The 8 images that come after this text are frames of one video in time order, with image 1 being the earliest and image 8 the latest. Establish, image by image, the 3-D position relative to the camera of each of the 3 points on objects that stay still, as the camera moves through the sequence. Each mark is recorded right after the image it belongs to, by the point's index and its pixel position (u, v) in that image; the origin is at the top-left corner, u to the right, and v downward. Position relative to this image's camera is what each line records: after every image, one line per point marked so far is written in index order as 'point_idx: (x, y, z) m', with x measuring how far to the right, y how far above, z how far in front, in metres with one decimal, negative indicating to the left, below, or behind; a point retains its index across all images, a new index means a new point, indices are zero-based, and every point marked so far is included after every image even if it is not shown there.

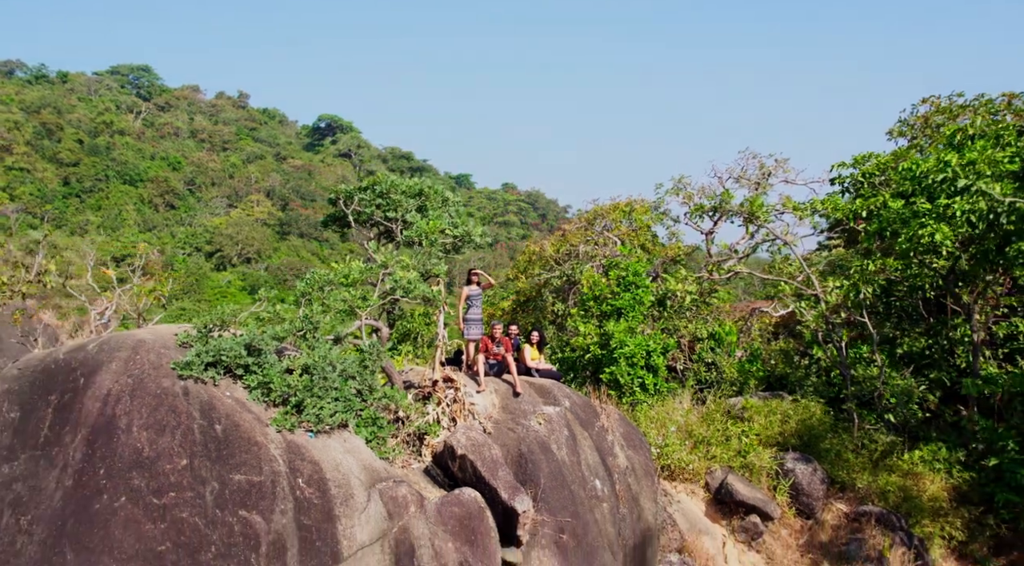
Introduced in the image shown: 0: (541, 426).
0: (+0.2, -0.8, +6.0) m
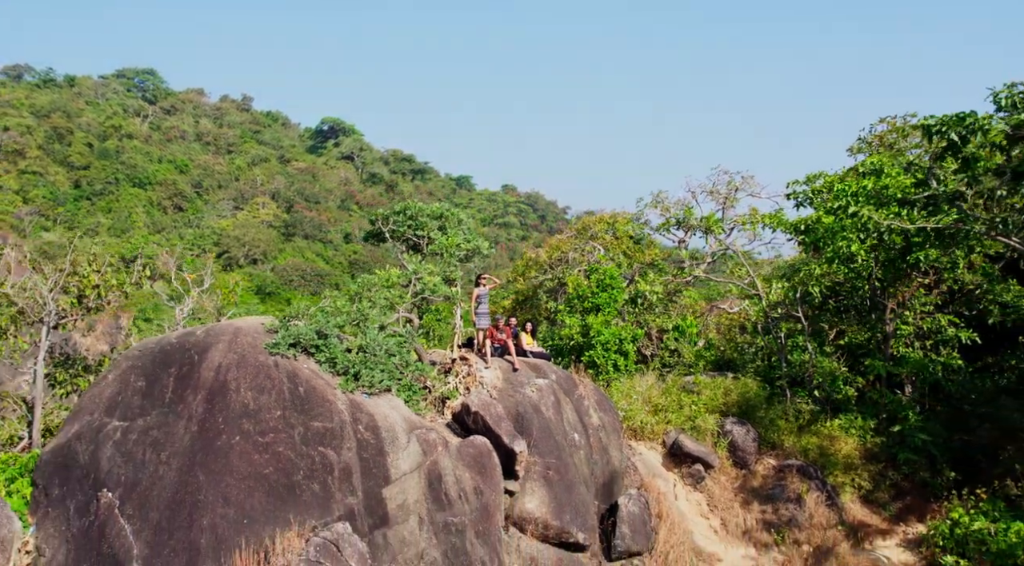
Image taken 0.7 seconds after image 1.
0: (+0.2, -0.8, +7.9) m
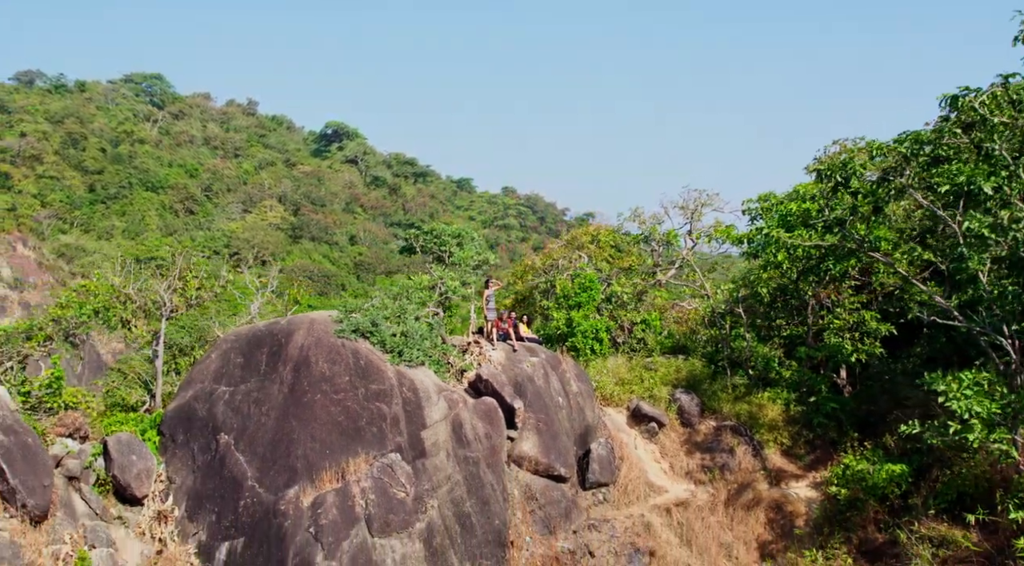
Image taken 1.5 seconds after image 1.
0: (+0.2, -0.9, +10.7) m
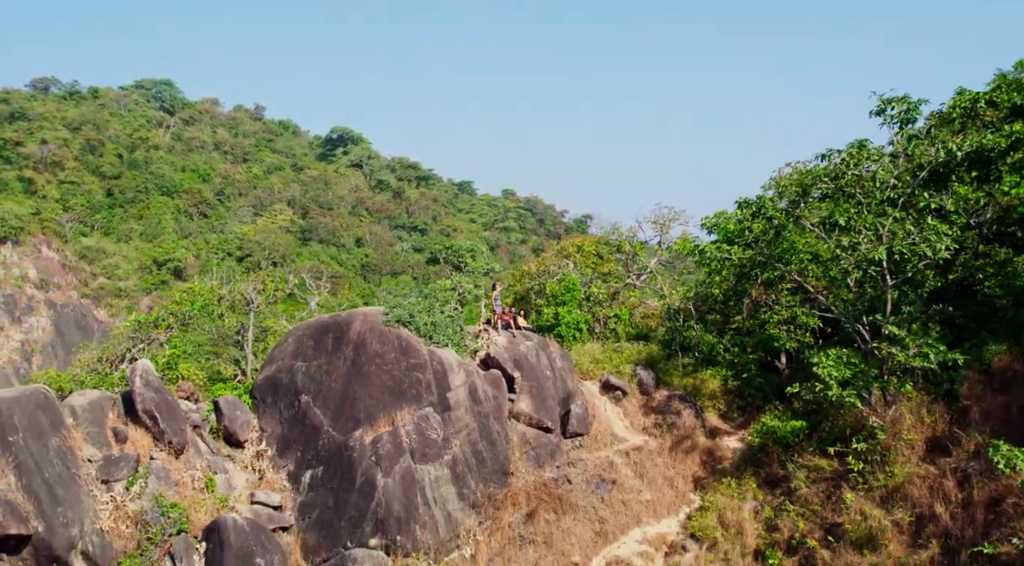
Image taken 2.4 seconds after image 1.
0: (+0.2, -0.9, +14.4) m
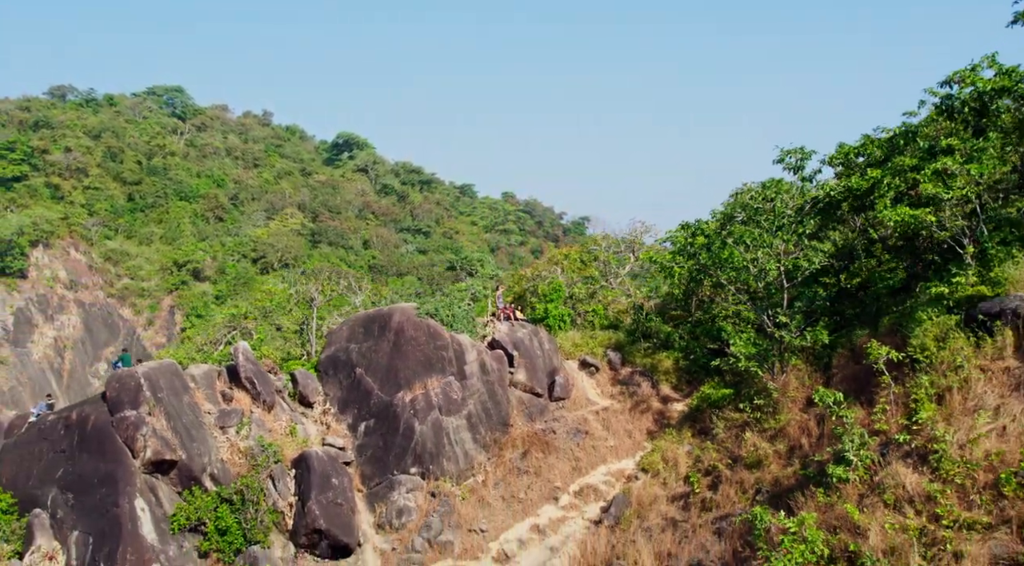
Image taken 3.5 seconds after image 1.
0: (+0.2, -0.9, +19.1) m
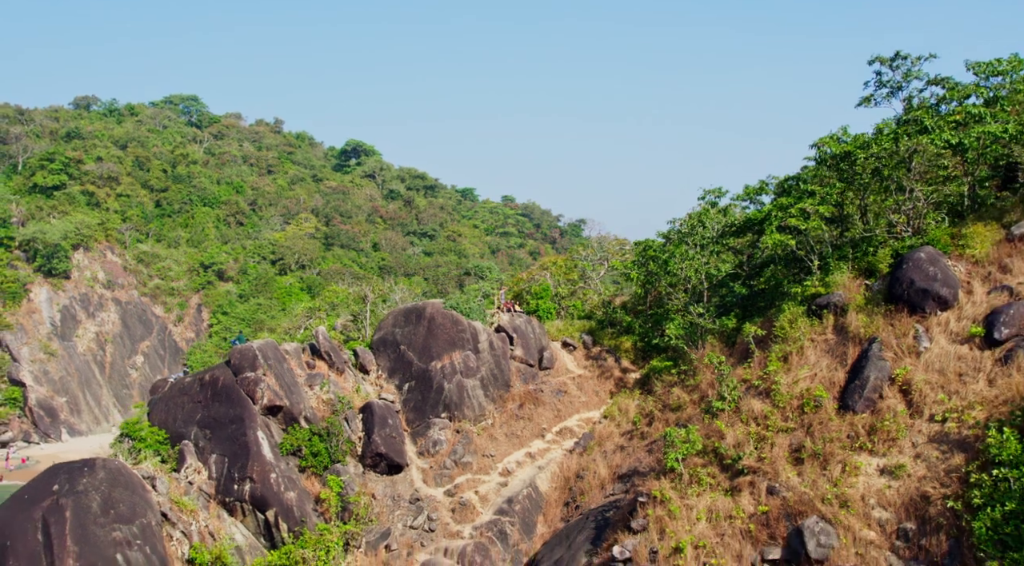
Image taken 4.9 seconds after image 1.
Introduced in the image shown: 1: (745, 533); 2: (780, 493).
0: (+0.2, -1.0, +26.2) m
1: (+3.6, -3.9, +15.8) m
2: (+4.2, -3.3, +15.9) m
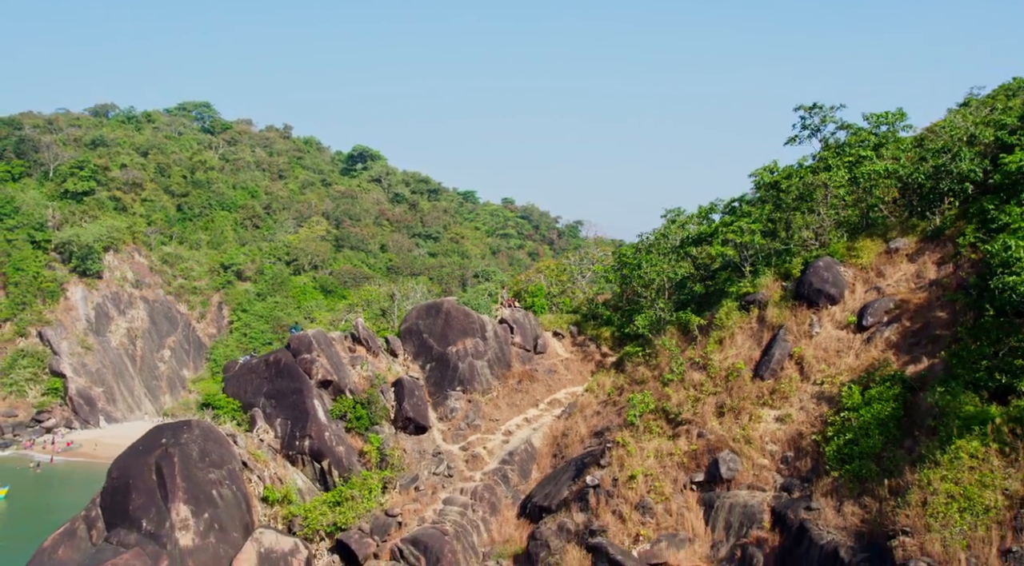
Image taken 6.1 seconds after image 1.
0: (+0.2, -1.0, +32.4) m
1: (+3.6, -3.9, +22.0) m
2: (+4.2, -3.3, +22.1) m
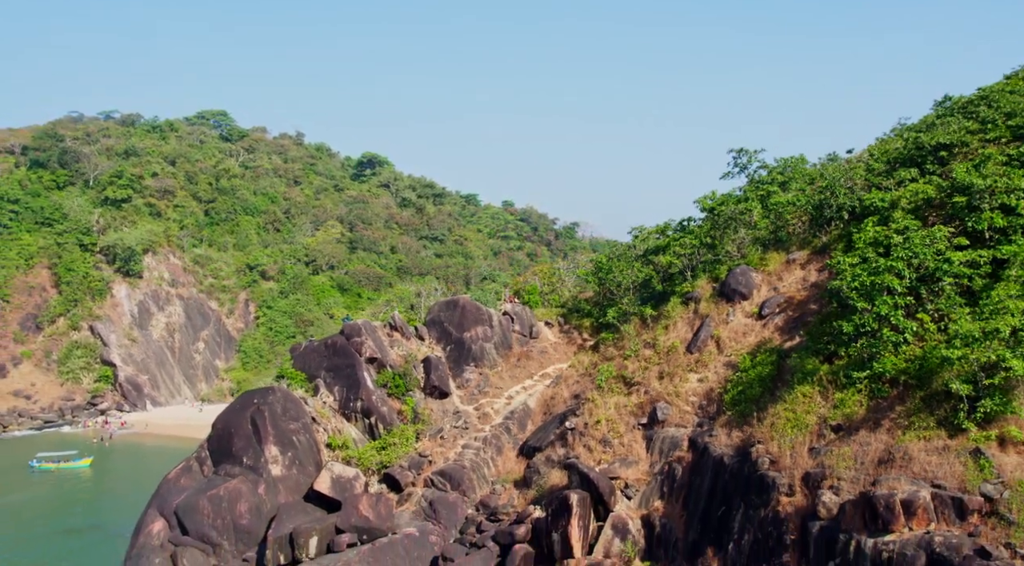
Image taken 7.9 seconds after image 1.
0: (+0.2, -1.1, +41.6) m
1: (+3.6, -4.0, +31.3) m
2: (+4.2, -3.4, +31.3) m
